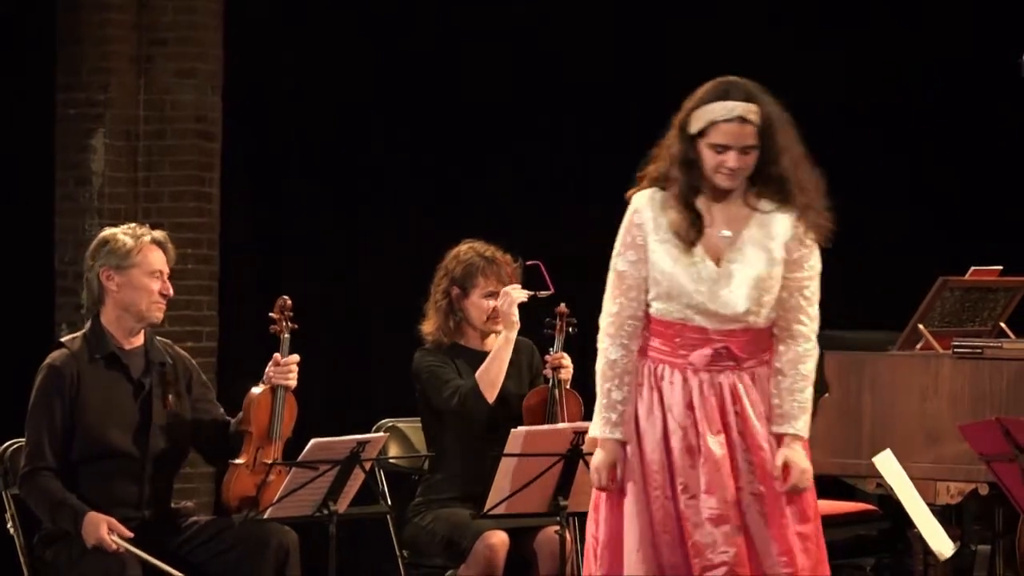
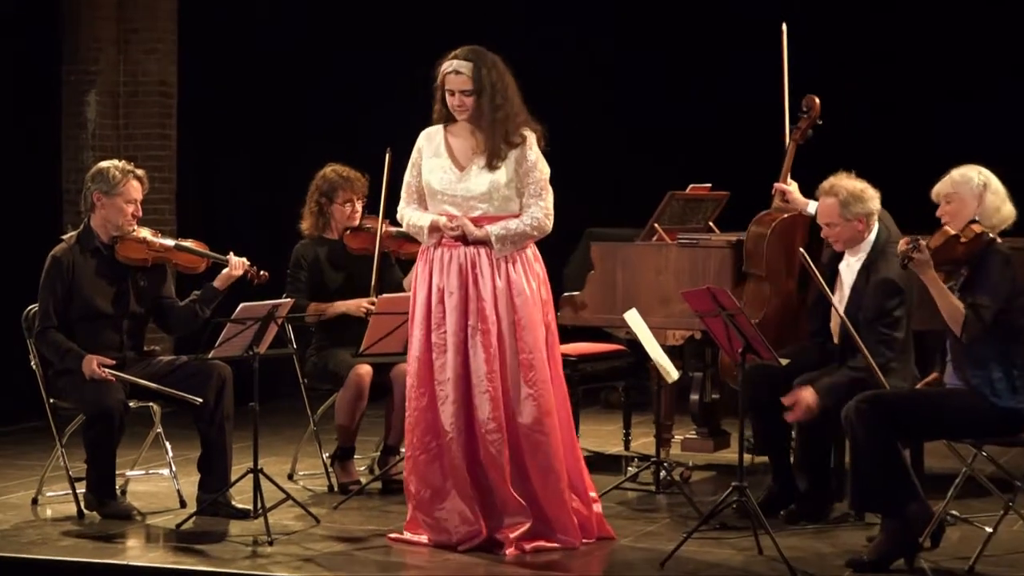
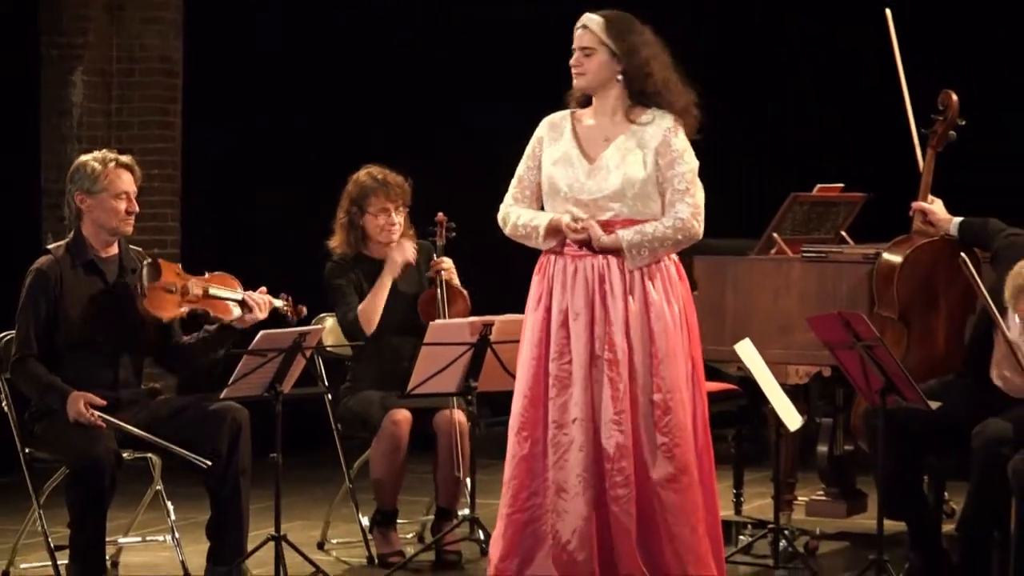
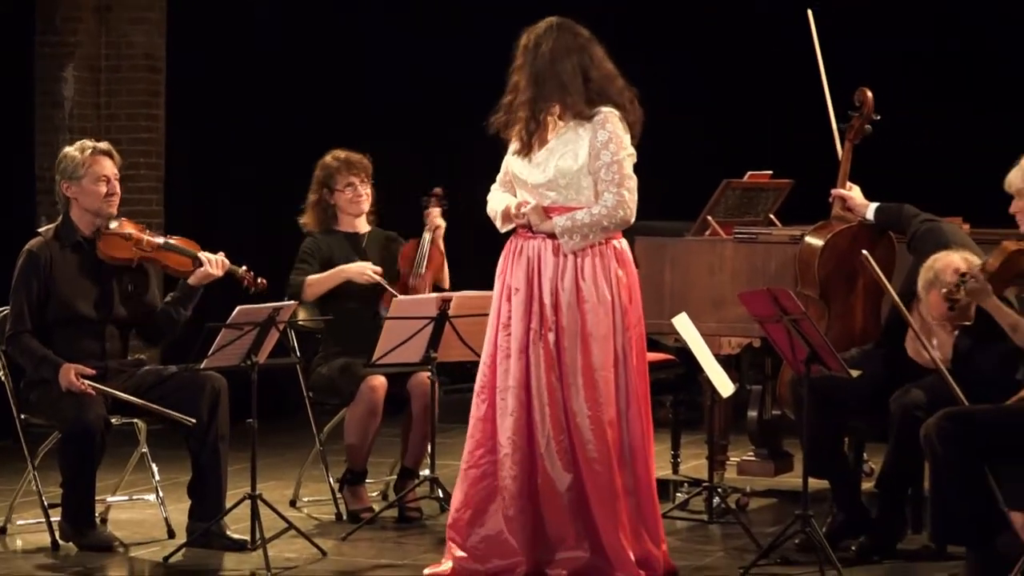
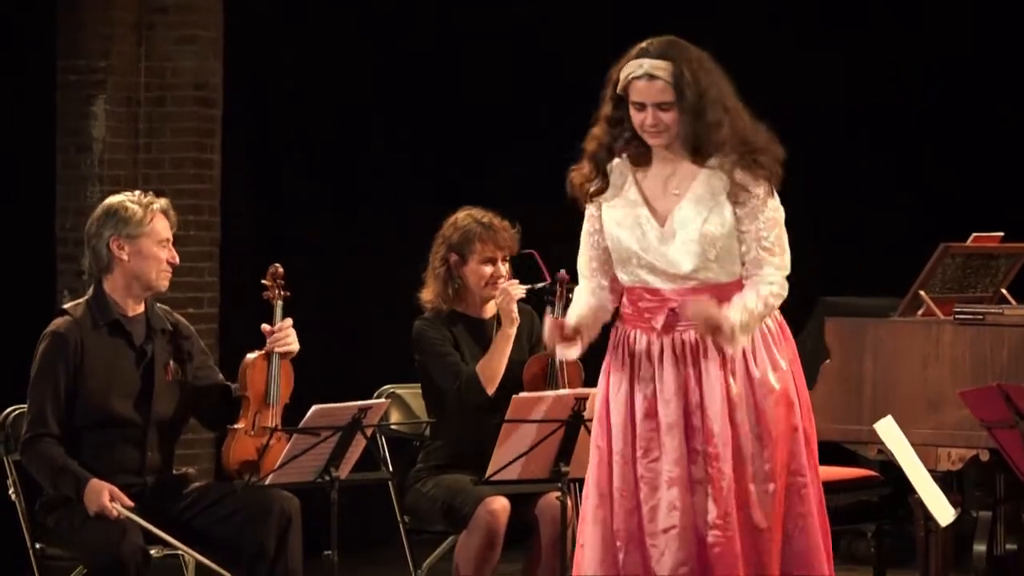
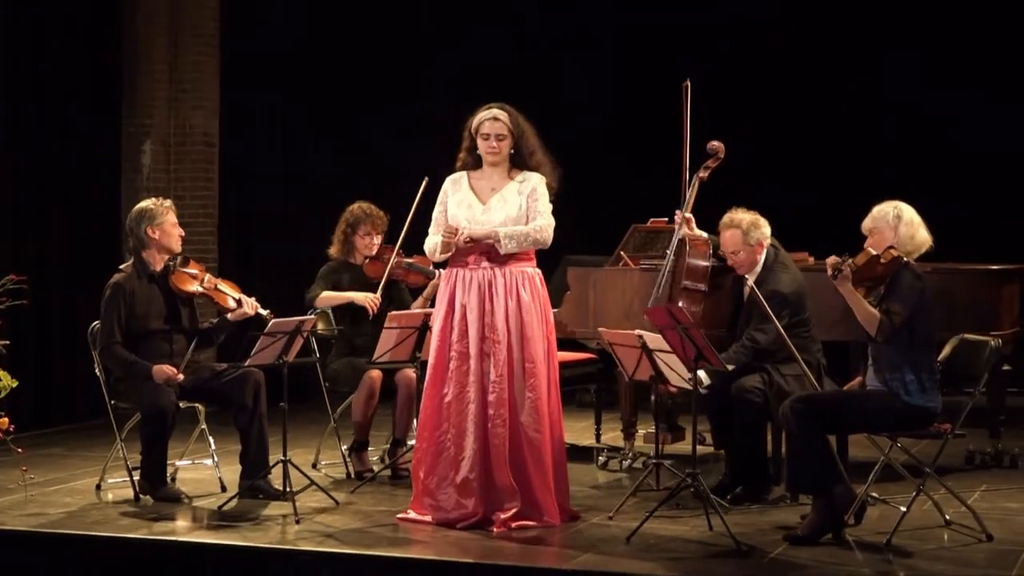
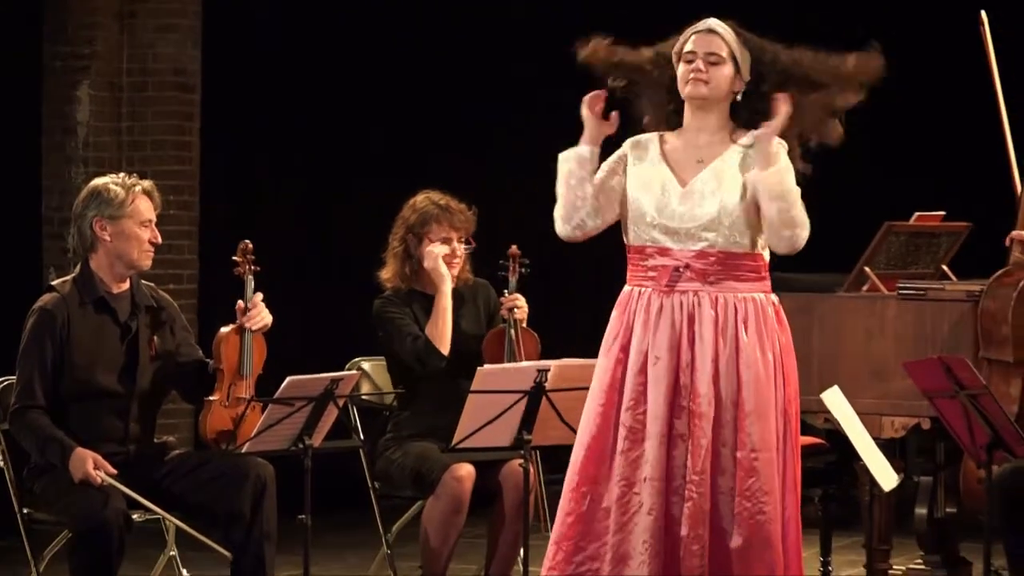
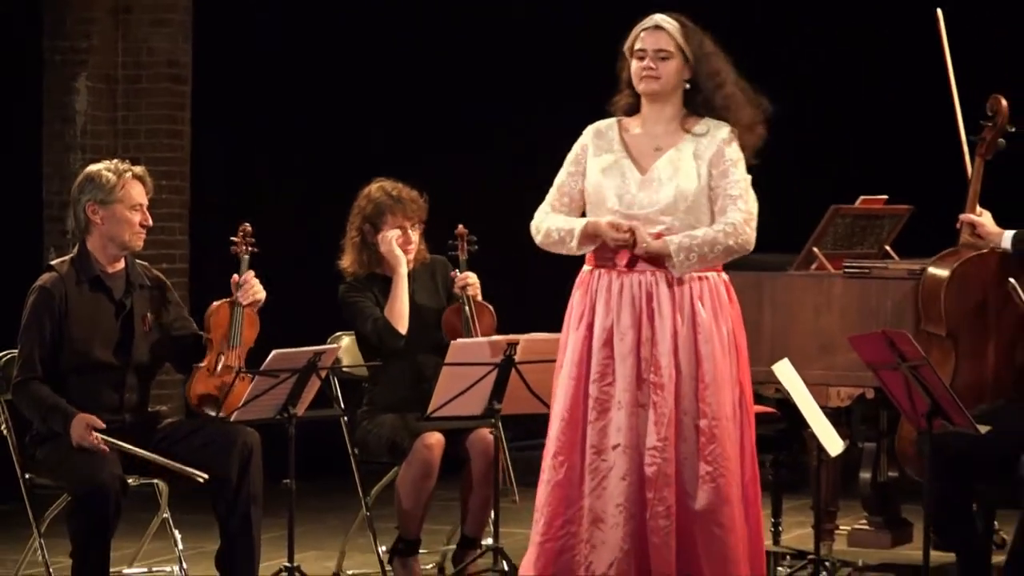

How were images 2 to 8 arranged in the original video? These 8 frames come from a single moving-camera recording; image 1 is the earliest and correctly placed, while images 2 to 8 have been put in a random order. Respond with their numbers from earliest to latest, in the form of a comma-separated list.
5, 7, 8, 3, 4, 2, 6
